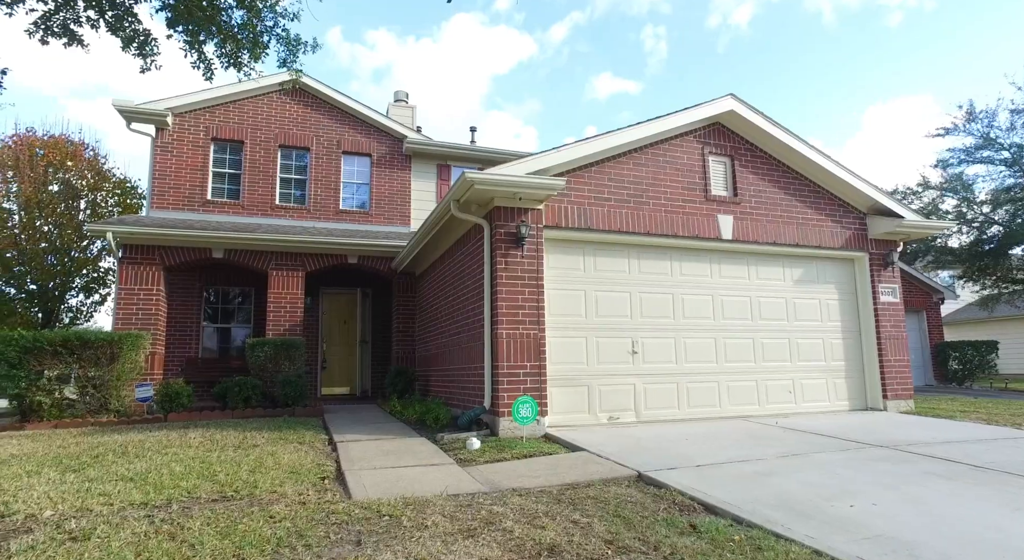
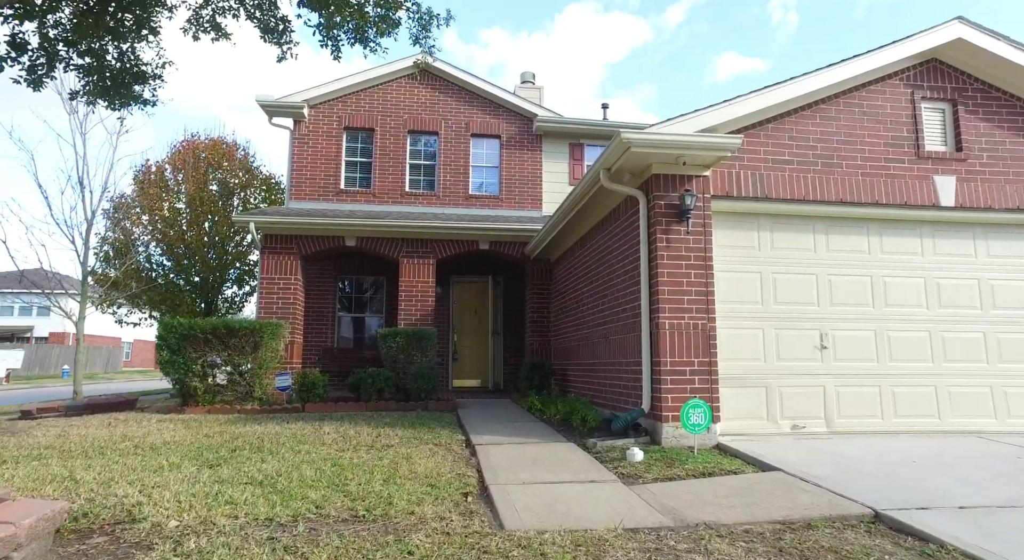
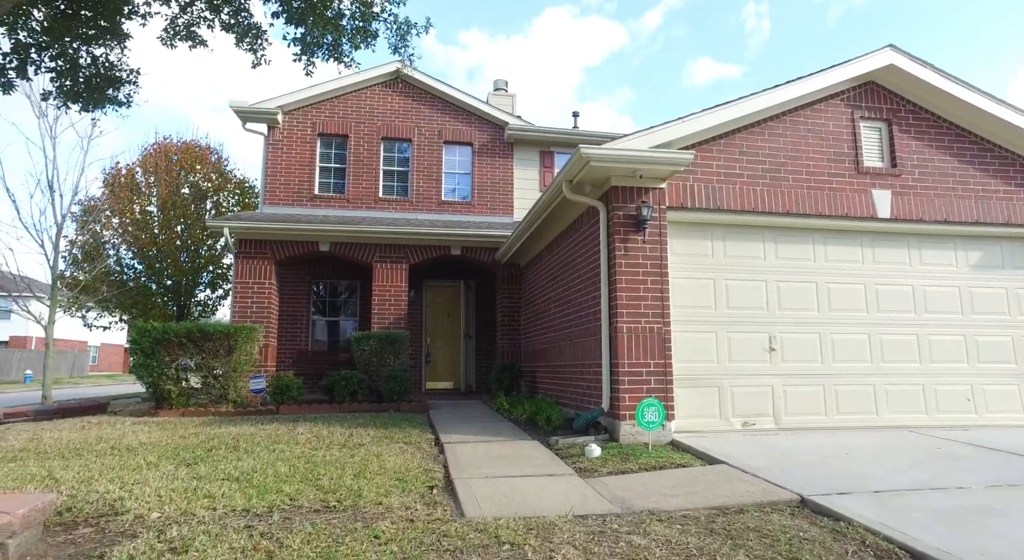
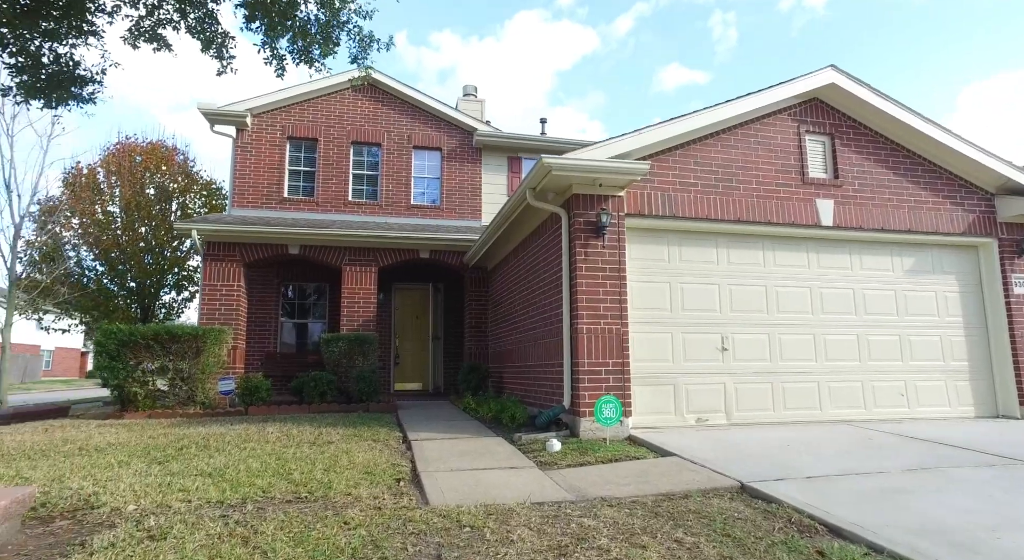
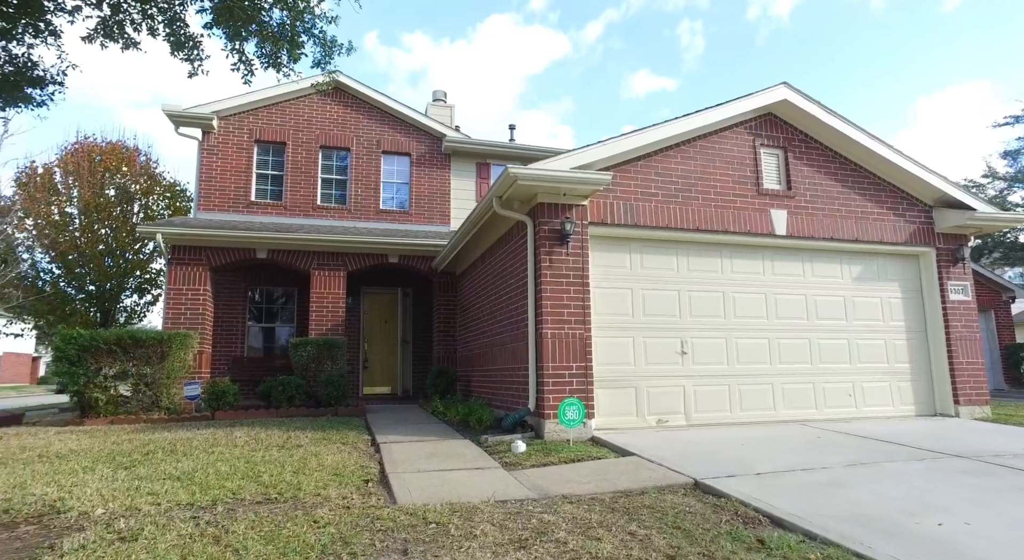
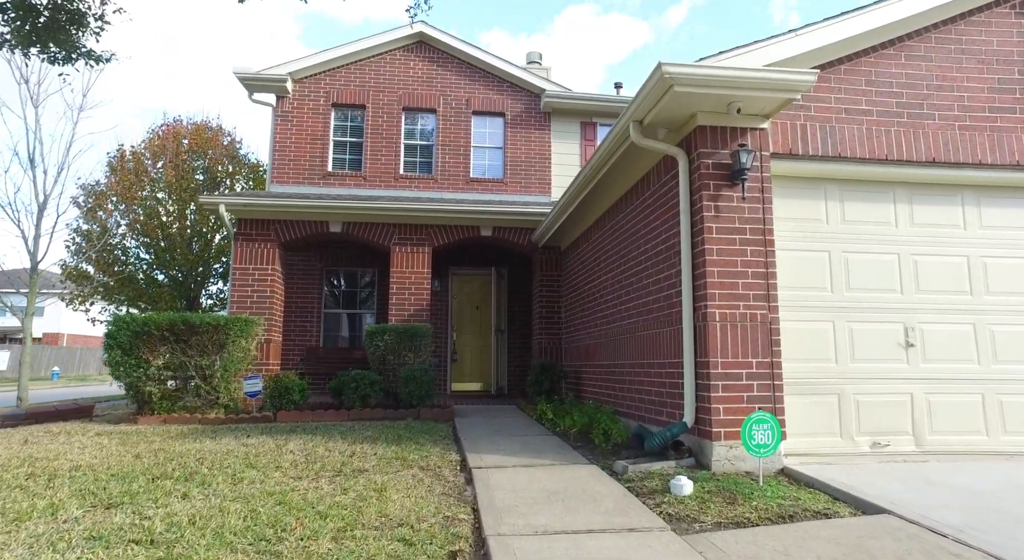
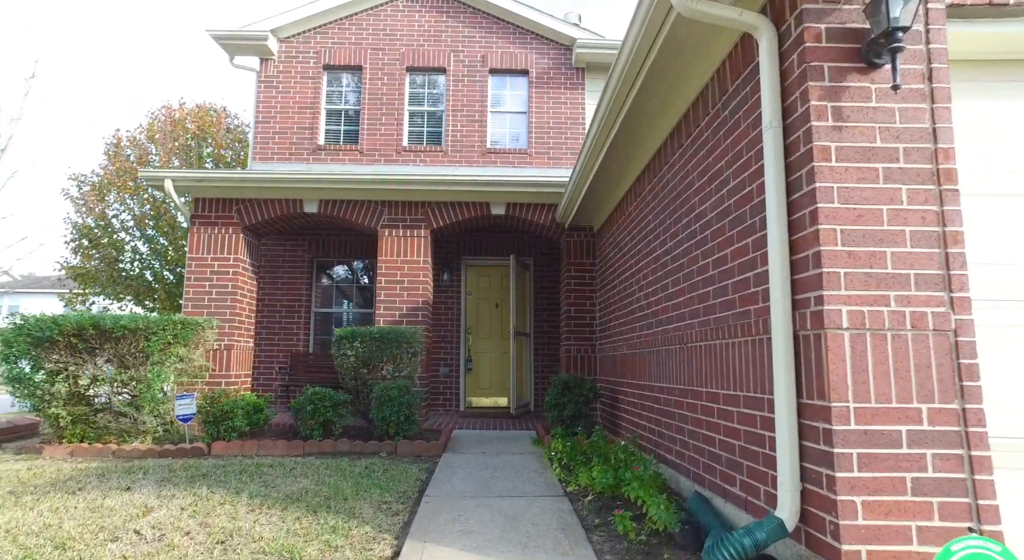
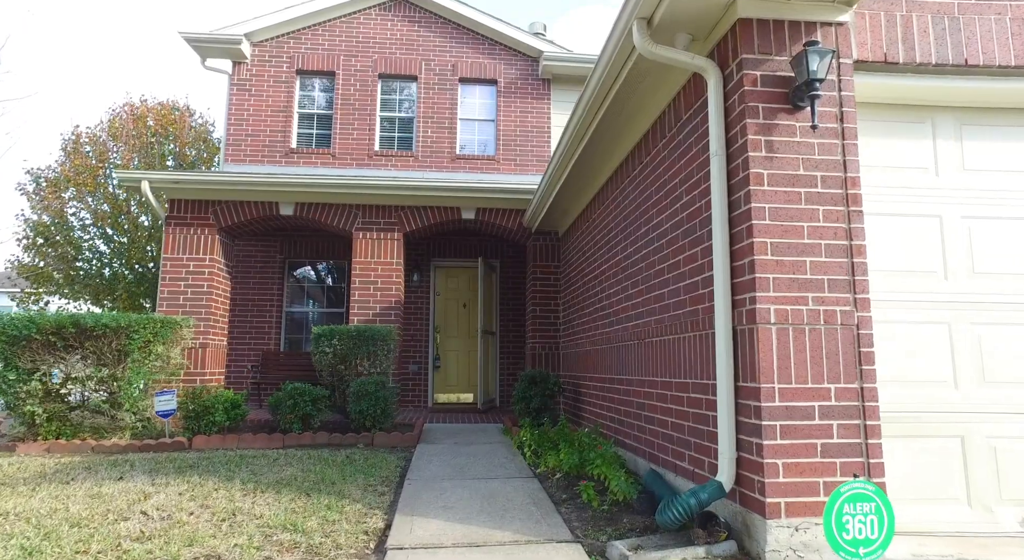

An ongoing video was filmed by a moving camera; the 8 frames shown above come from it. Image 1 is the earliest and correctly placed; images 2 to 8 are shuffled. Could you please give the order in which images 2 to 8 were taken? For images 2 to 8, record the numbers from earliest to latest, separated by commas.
5, 4, 3, 2, 6, 8, 7
